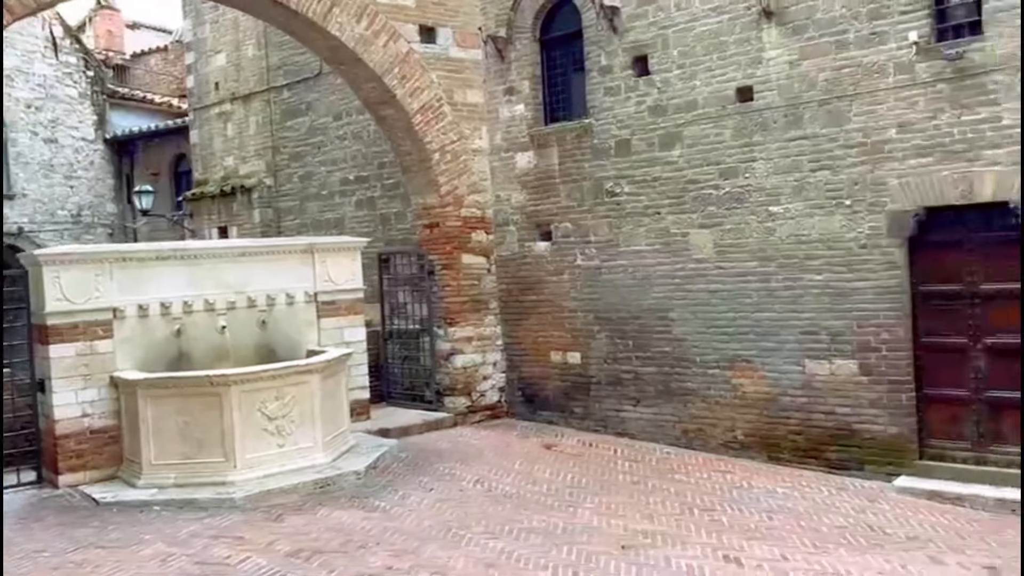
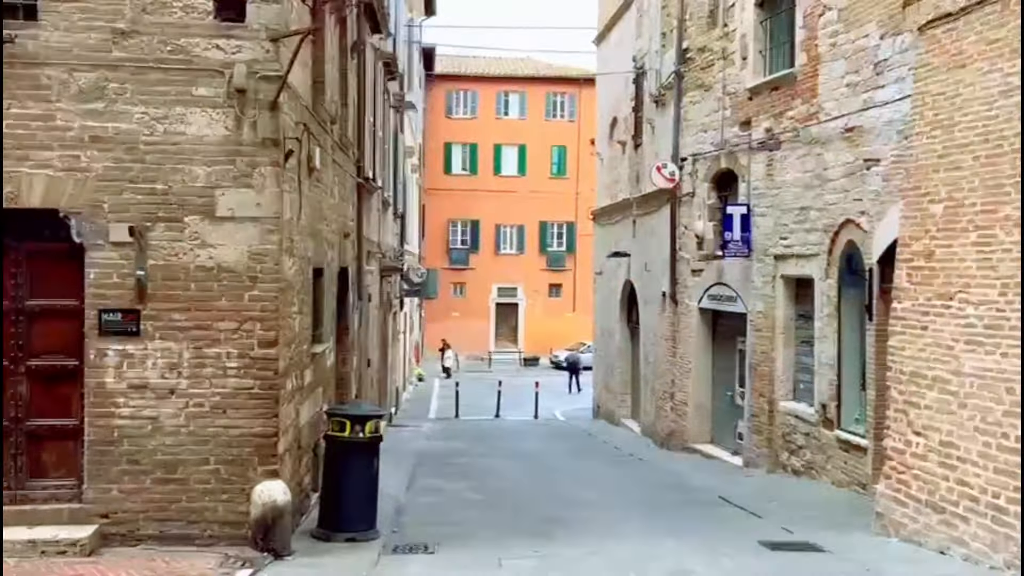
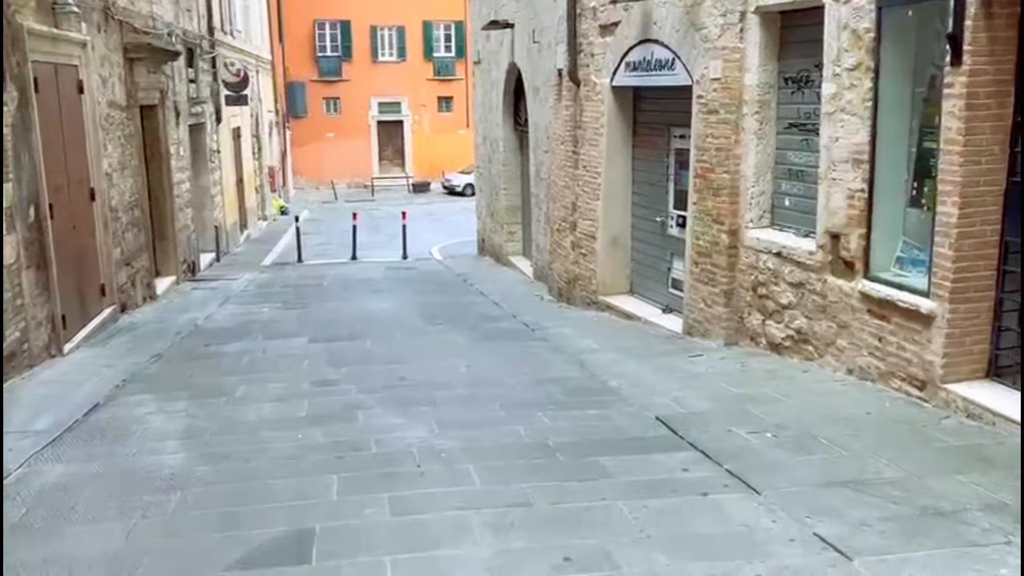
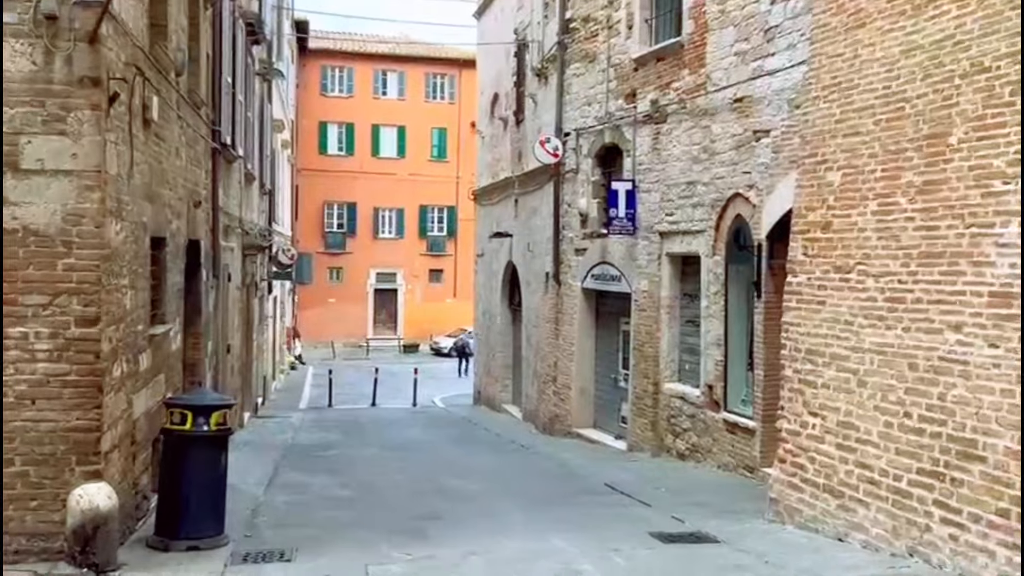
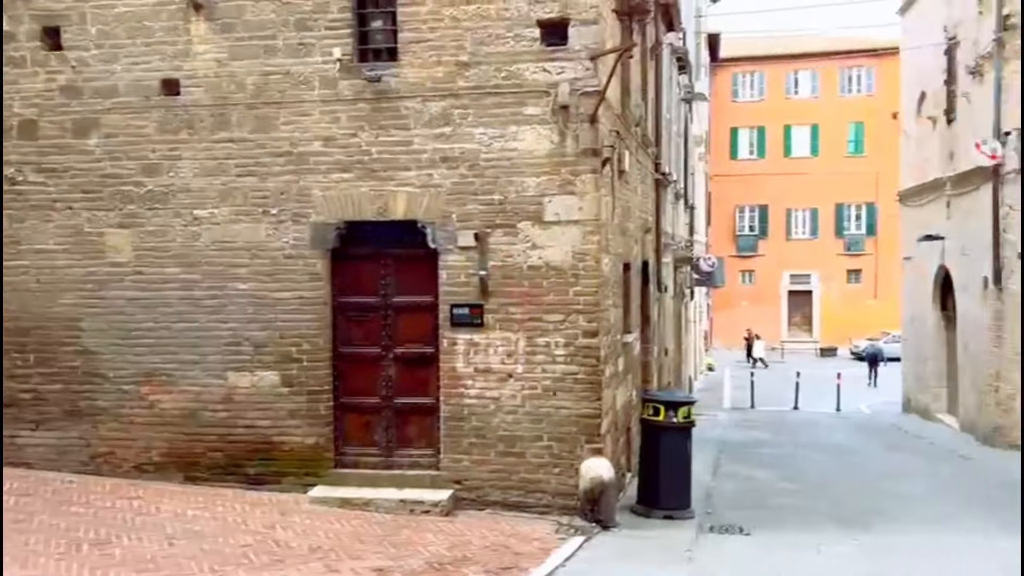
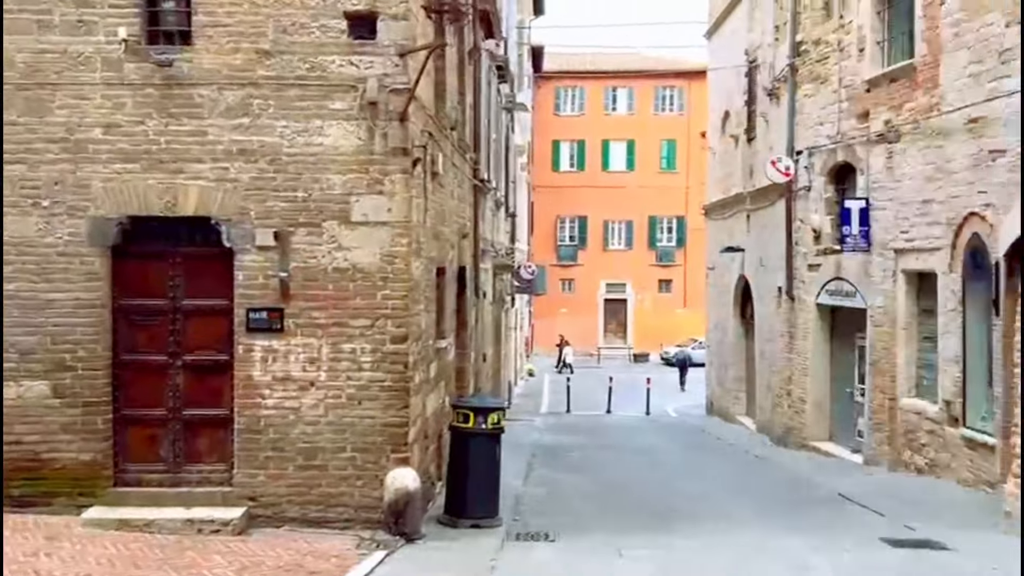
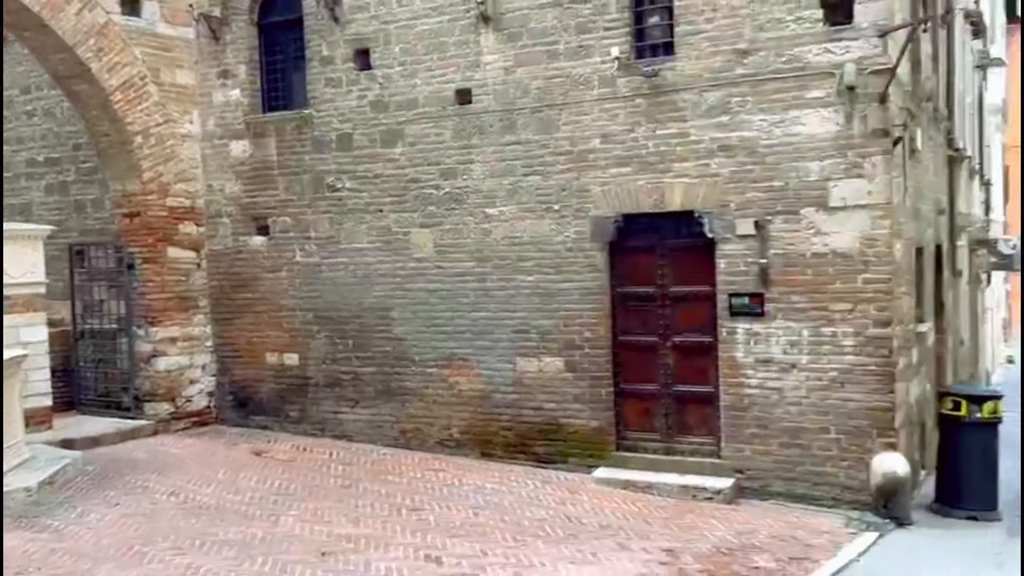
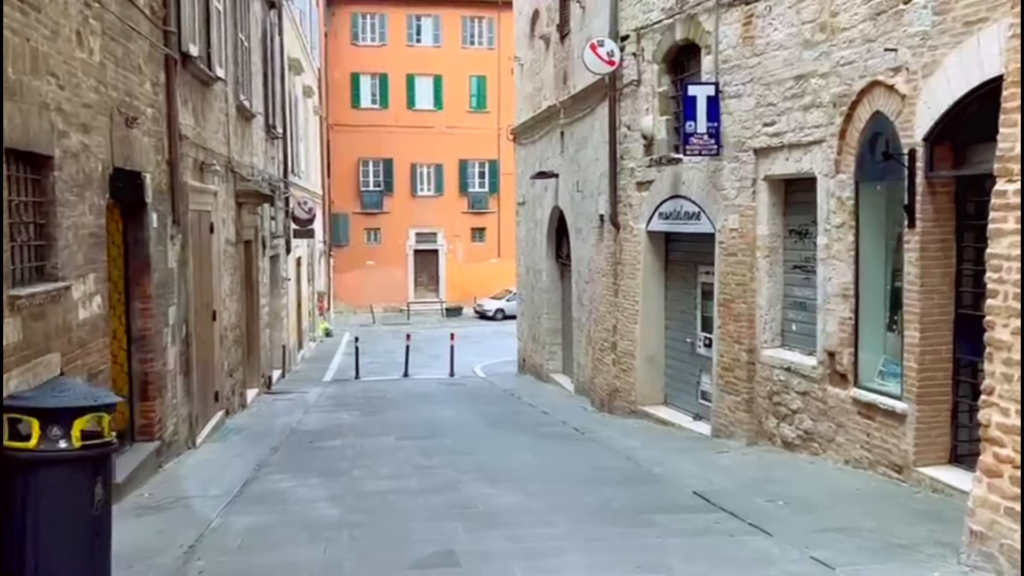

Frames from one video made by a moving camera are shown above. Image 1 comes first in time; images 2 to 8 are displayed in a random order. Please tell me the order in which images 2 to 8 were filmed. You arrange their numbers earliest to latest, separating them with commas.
7, 5, 6, 2, 4, 8, 3
